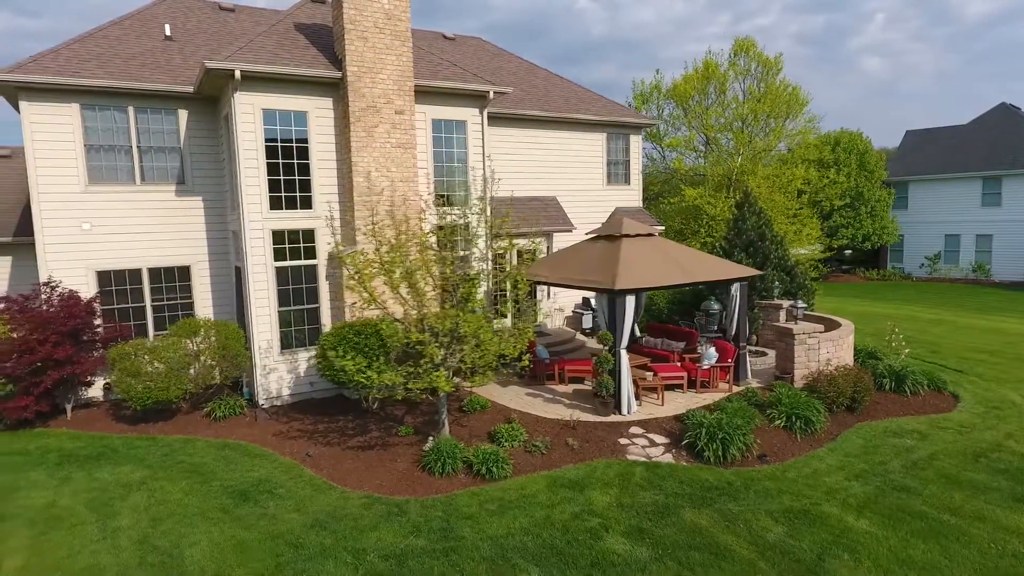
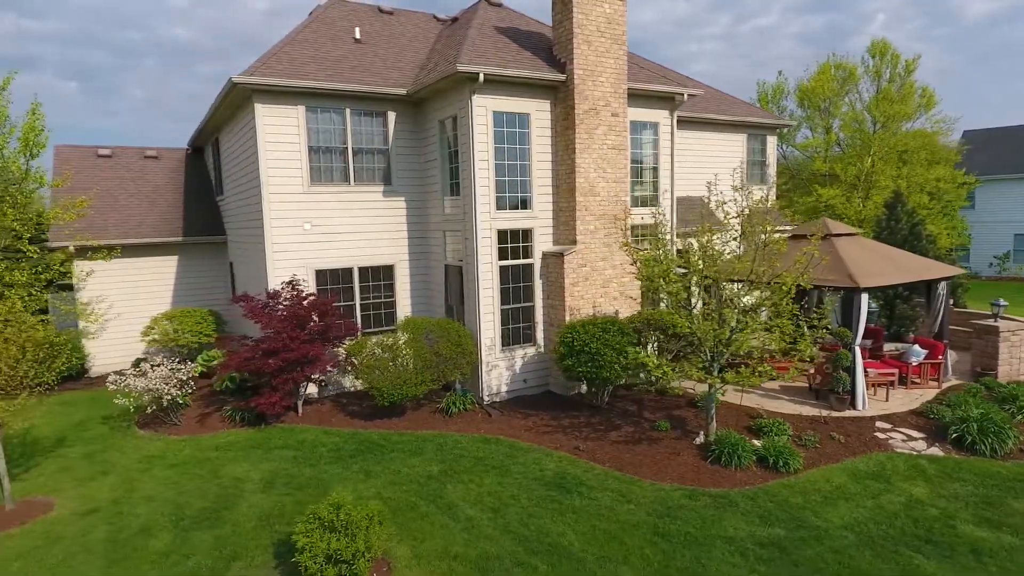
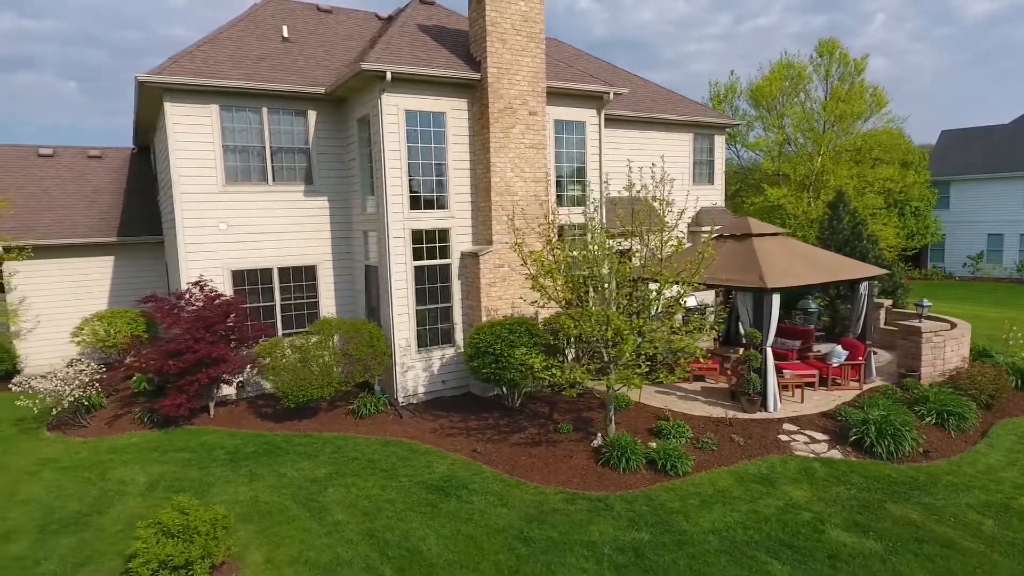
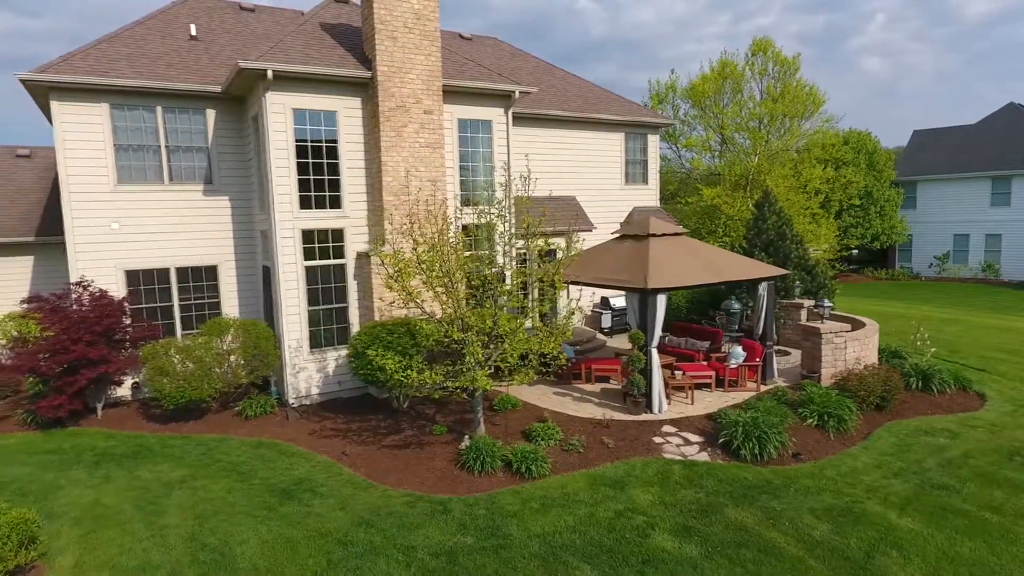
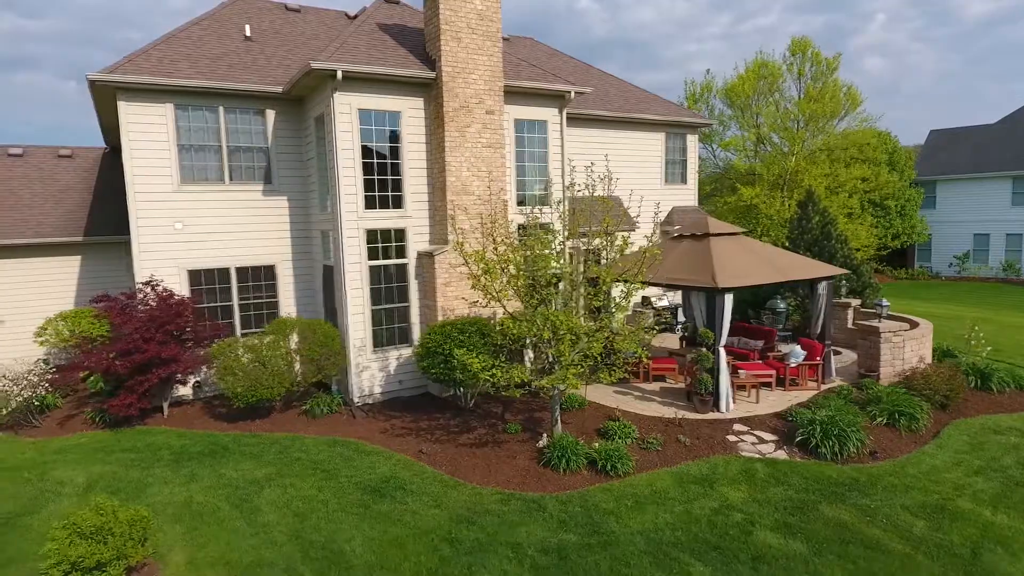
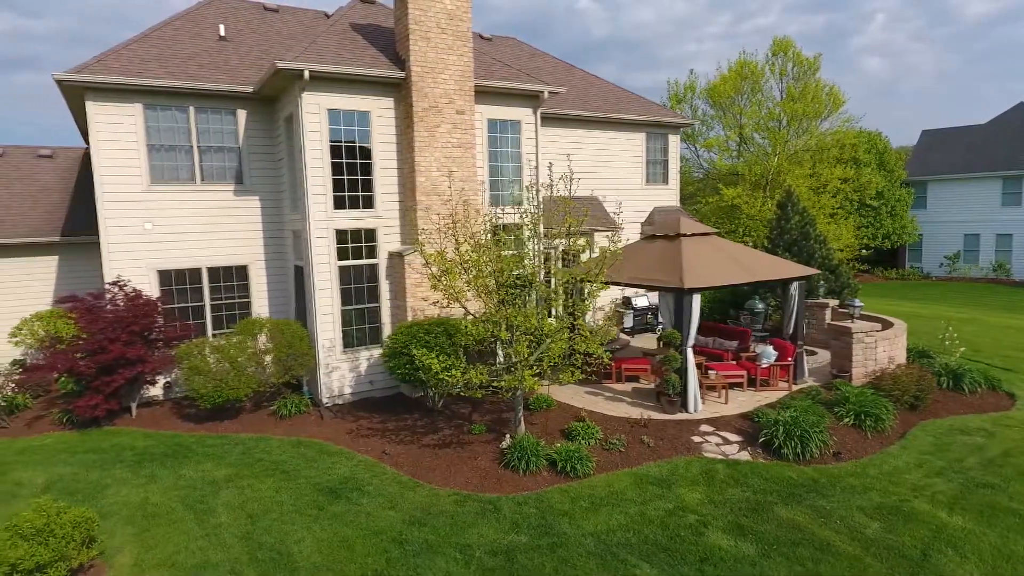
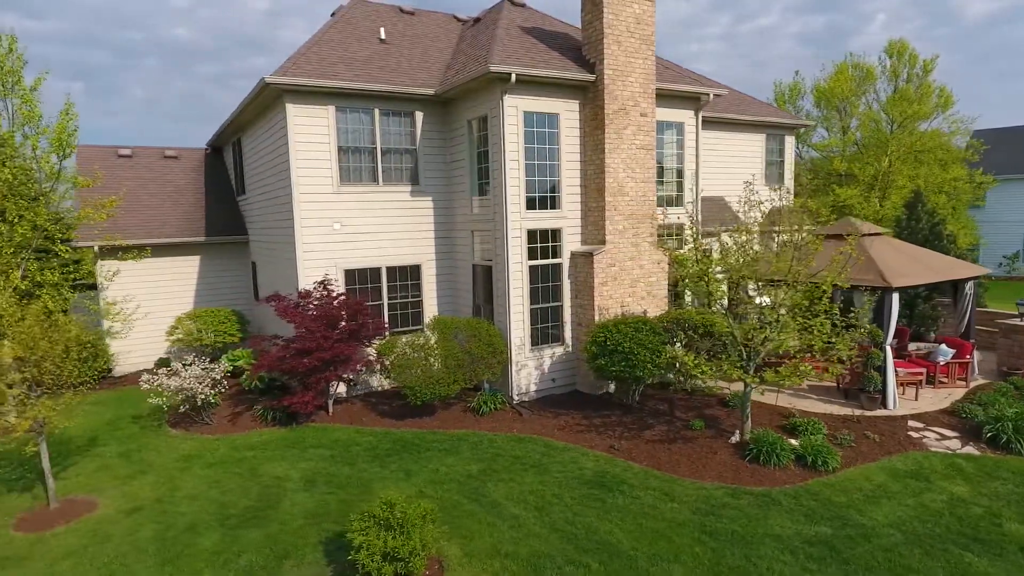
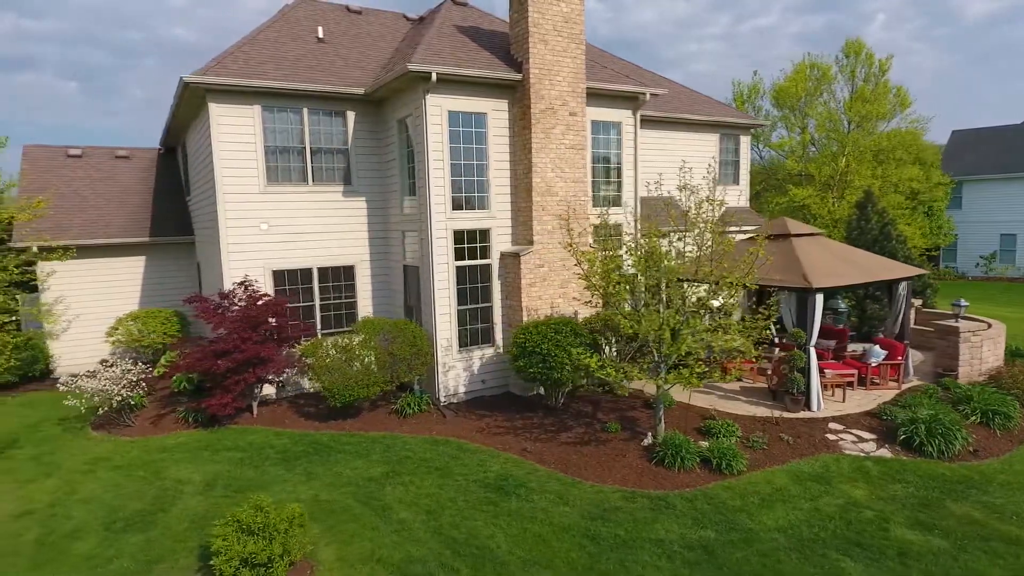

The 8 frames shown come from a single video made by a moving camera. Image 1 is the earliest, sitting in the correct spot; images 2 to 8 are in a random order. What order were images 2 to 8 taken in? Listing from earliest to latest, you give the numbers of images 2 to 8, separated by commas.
4, 6, 5, 3, 8, 2, 7
